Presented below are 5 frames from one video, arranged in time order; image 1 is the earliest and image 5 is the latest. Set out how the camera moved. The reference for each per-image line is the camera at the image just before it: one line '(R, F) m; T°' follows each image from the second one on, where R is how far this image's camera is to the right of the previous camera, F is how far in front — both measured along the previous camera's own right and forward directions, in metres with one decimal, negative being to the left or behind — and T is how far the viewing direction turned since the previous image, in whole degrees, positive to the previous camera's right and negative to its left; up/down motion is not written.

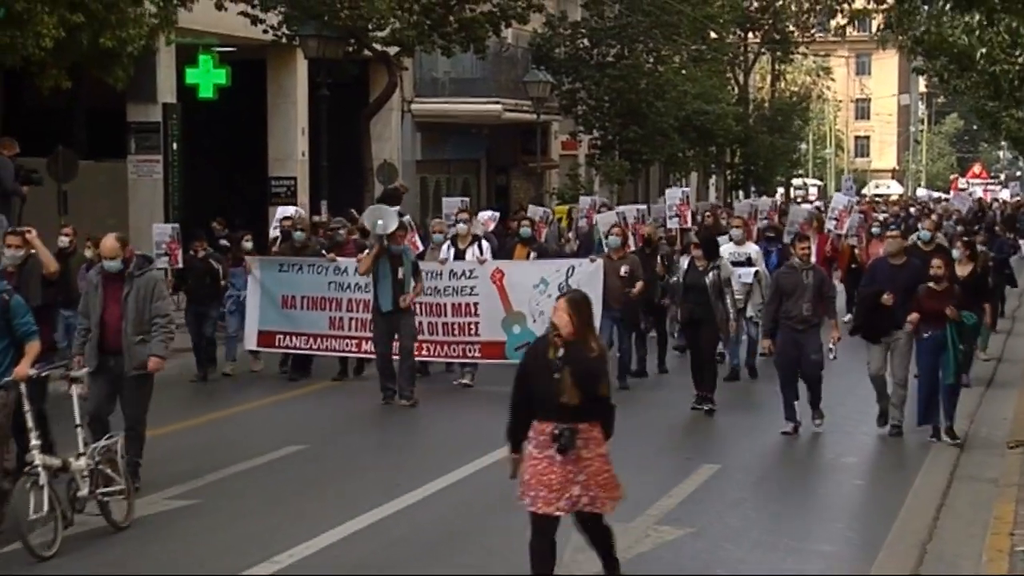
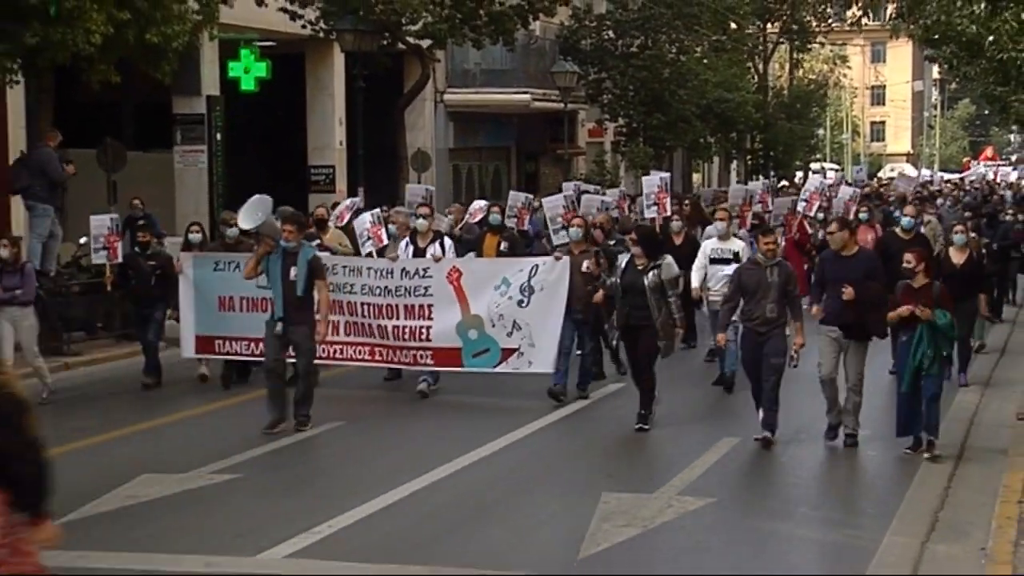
(0.0, -0.7) m; -1°
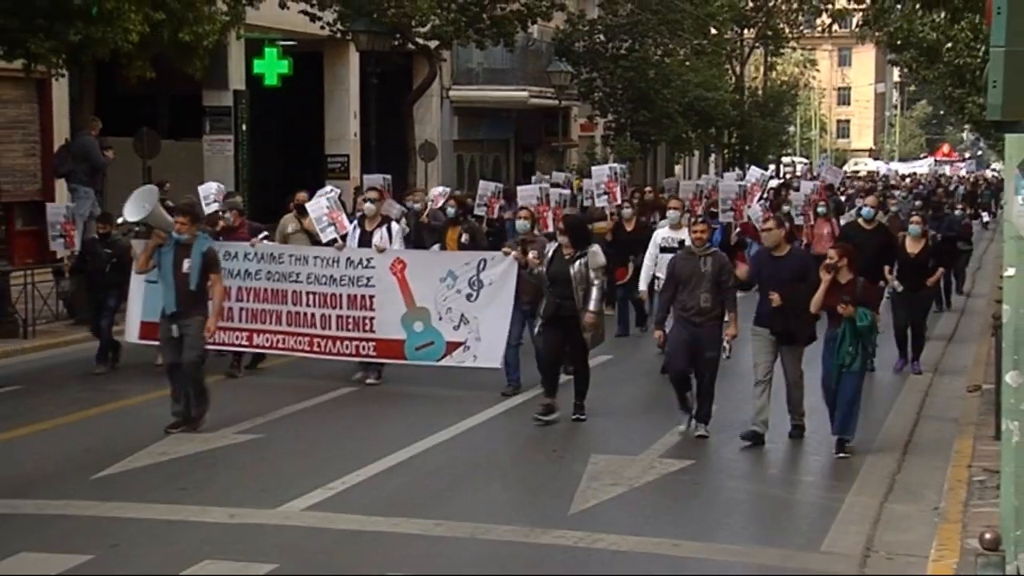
(+0.1, -1.6) m; 0°
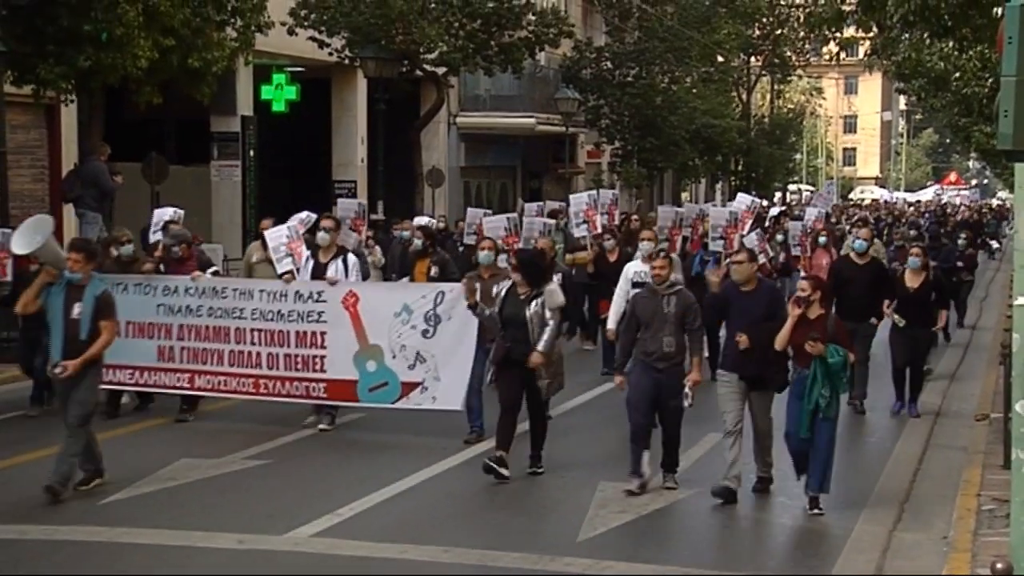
(0.0, 0.0) m; 0°
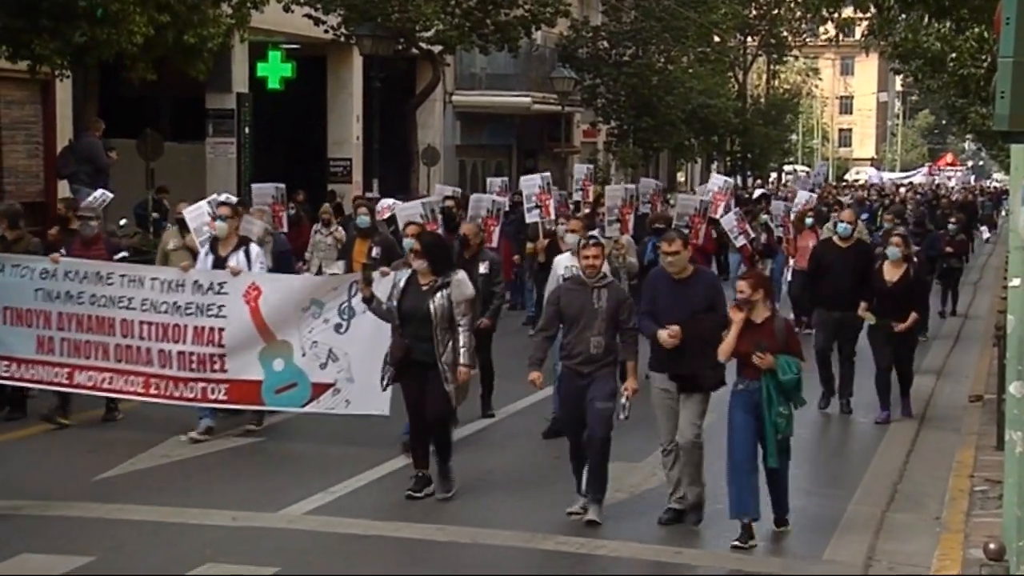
(0.0, 0.0) m; 0°
